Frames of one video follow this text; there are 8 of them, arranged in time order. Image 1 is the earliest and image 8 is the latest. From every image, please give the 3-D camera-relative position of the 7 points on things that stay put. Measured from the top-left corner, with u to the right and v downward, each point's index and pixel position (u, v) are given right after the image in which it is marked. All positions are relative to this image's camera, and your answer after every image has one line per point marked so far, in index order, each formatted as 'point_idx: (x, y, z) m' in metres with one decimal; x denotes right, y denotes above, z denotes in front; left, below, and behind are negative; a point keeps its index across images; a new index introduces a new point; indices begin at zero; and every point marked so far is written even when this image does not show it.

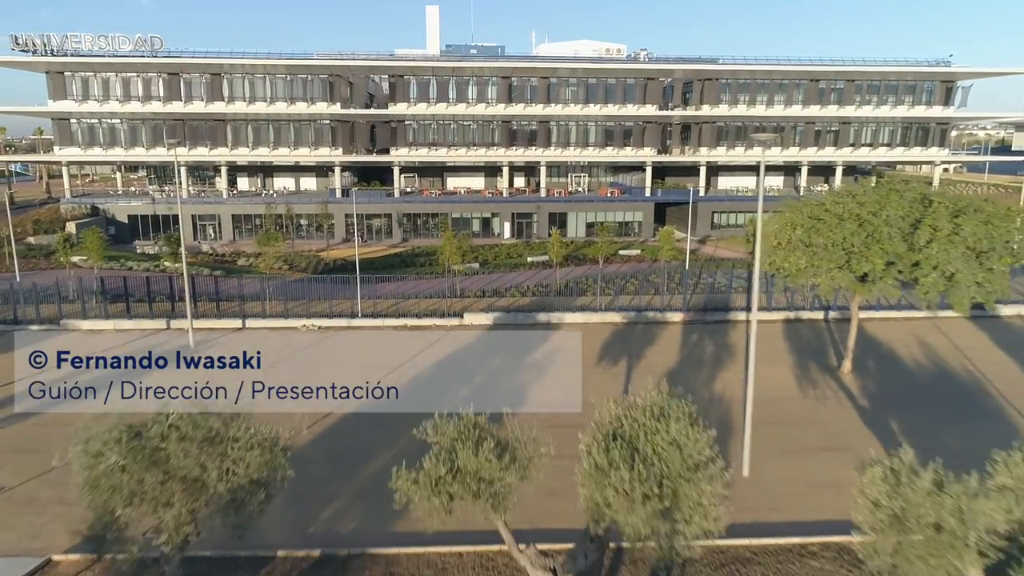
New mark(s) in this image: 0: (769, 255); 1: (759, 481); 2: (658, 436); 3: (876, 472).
0: (+6.7, +0.9, +20.0) m
1: (+4.6, -3.5, +14.2) m
2: (+1.7, -1.7, +9.9) m
3: (+4.3, -2.2, +9.3) m
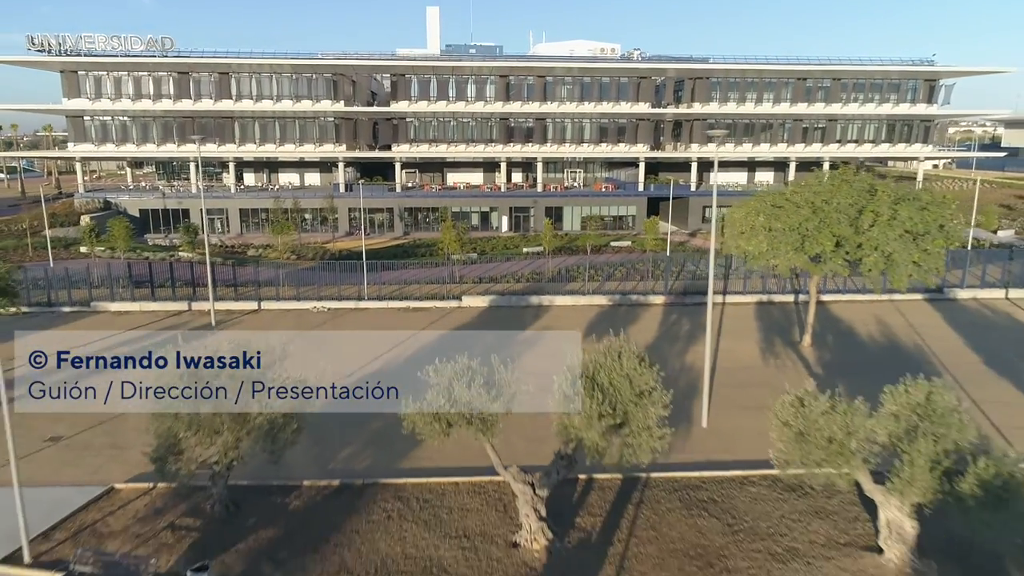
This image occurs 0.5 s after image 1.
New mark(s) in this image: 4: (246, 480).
0: (+6.4, +1.4, +22.2) m
1: (+4.3, -3.0, +16.4) m
2: (+1.5, -1.2, +12.2) m
3: (+4.1, -1.7, +11.6) m
4: (-4.8, -3.4, +13.7) m
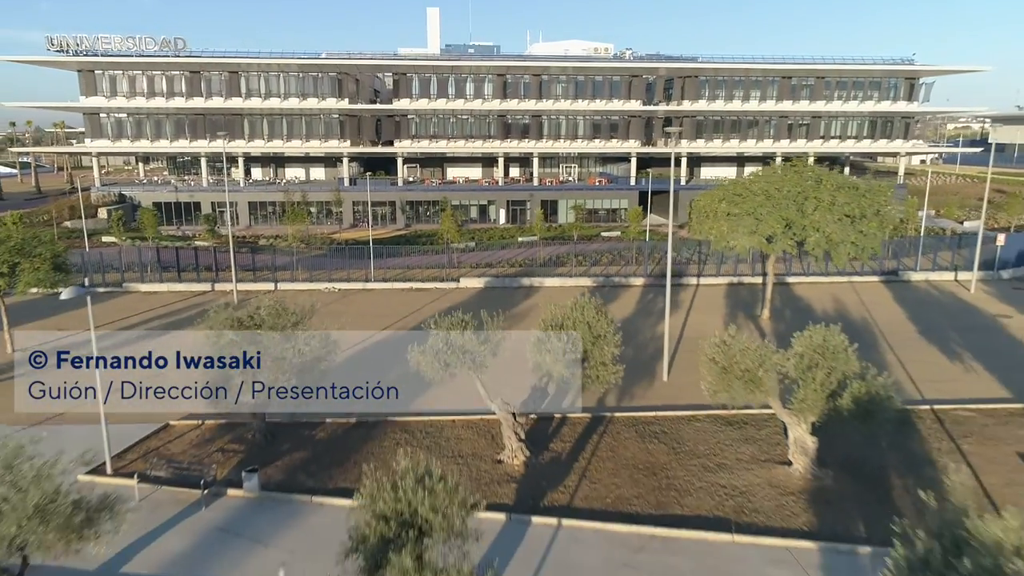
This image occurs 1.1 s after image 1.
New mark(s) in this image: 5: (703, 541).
0: (+6.2, +2.1, +25.1) m
1: (+4.1, -2.4, +19.3) m
2: (+1.2, -0.5, +15.1) m
3: (+3.8, -1.0, +14.5) m
4: (-5.0, -2.8, +16.6) m
5: (+3.0, -3.9, +12.0) m
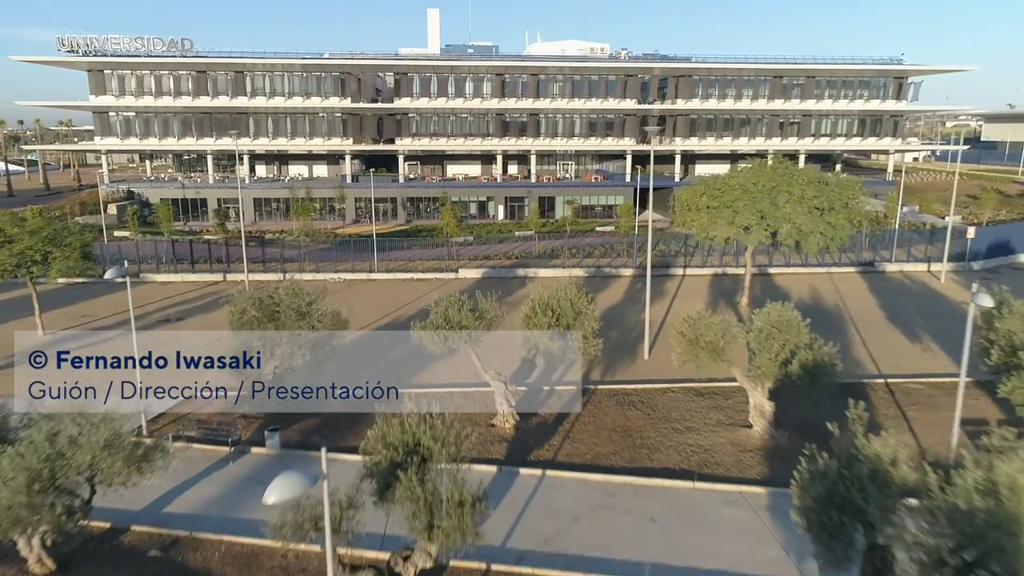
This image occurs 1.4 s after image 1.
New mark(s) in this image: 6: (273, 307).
0: (+6.0, +2.5, +26.8) m
1: (+3.9, -2.0, +21.1) m
2: (+1.1, -0.2, +16.8) m
3: (+3.6, -0.7, +16.2) m
4: (-5.2, -2.4, +18.3) m
5: (+2.8, -3.5, +13.8) m
6: (-5.3, -0.4, +16.8) m
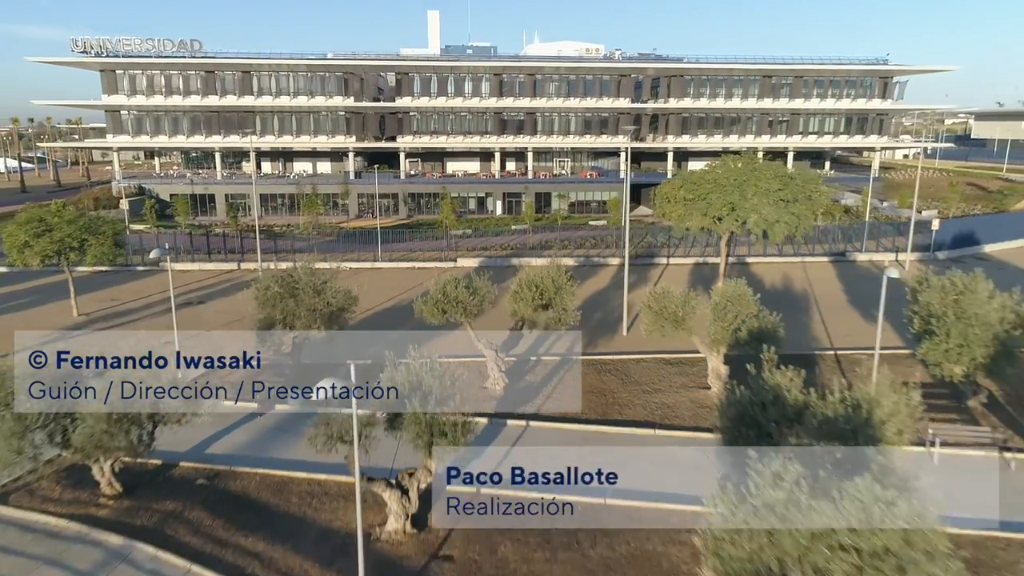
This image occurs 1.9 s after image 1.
0: (+5.8, +3.0, +29.2) m
1: (+3.6, -1.5, +23.5) m
2: (+0.8, +0.3, +19.2) m
3: (+3.4, -0.2, +18.6) m
4: (-5.5, -1.9, +20.7) m
5: (+2.6, -3.1, +16.2) m
6: (-5.5, +0.1, +19.2) m
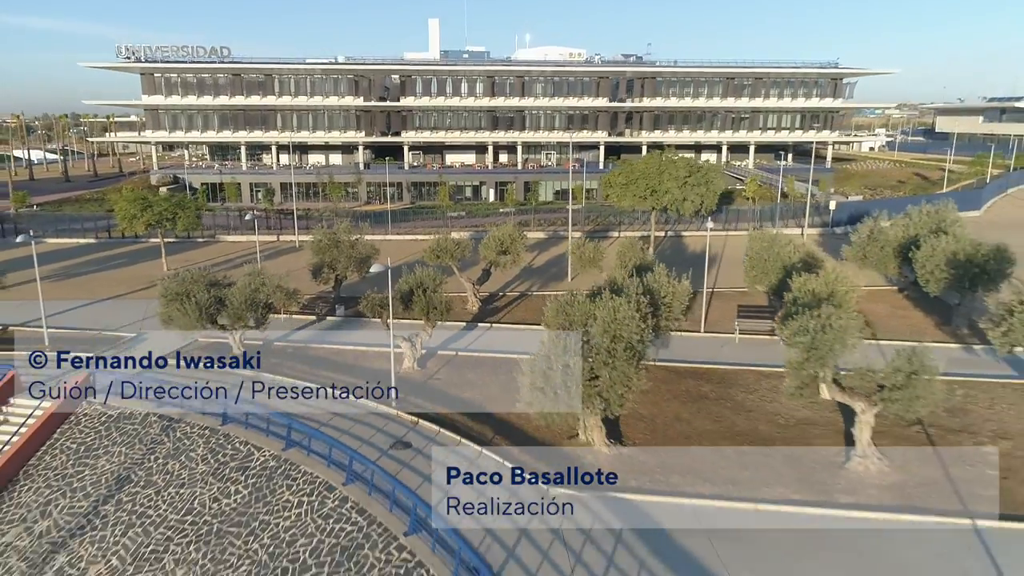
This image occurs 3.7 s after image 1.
0: (+4.8, +4.8, +38.4) m
1: (+2.6, +0.3, +32.7) m
2: (-0.2, +2.0, +28.4) m
3: (+2.4, +1.5, +27.8) m
4: (-6.5, -0.2, +30.0) m
5: (+1.5, -1.4, +25.4) m
6: (-6.6, +1.8, +28.4) m
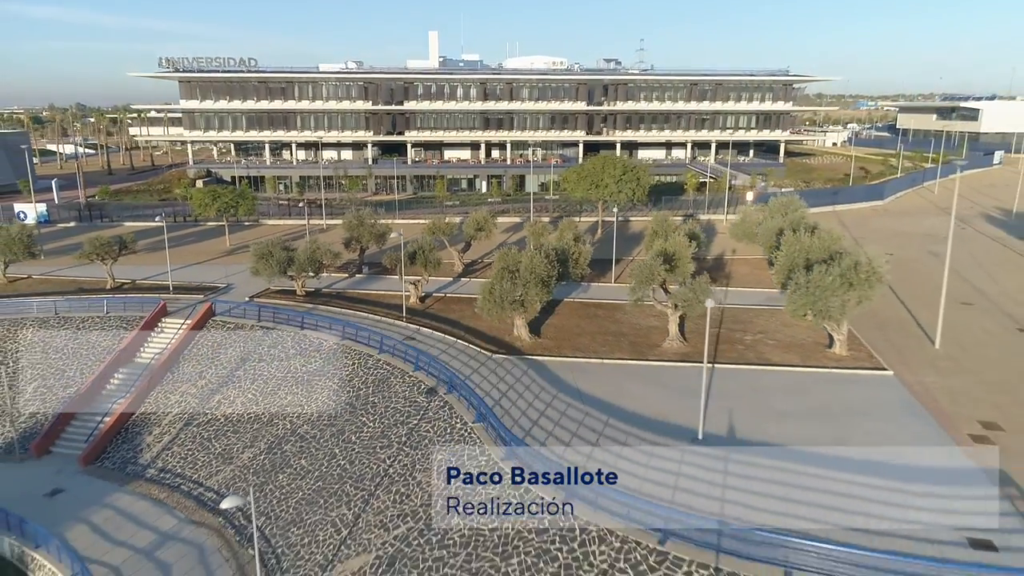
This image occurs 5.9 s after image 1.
0: (+3.4, +6.6, +49.9) m
1: (+1.3, +2.0, +44.3) m
2: (-1.6, +3.7, +40.0) m
3: (+1.0, +3.2, +39.4) m
4: (-7.8, +1.5, +41.6) m
5: (+0.2, +0.3, +37.0) m
6: (-7.9, +3.5, +40.0) m
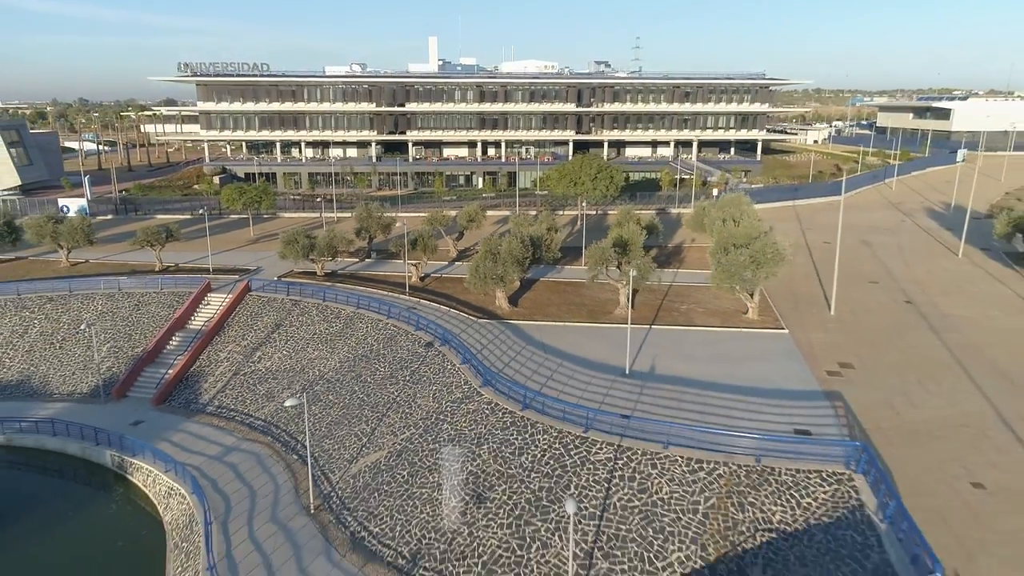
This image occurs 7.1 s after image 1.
0: (+2.7, +7.7, +56.5) m
1: (+0.5, +3.1, +50.9) m
2: (-2.3, +4.7, +46.6) m
3: (+0.2, +4.2, +46.0) m
4: (-8.6, +2.6, +48.3) m
5: (-0.6, +1.2, +43.7) m
6: (-8.7, +4.6, +46.7) m
